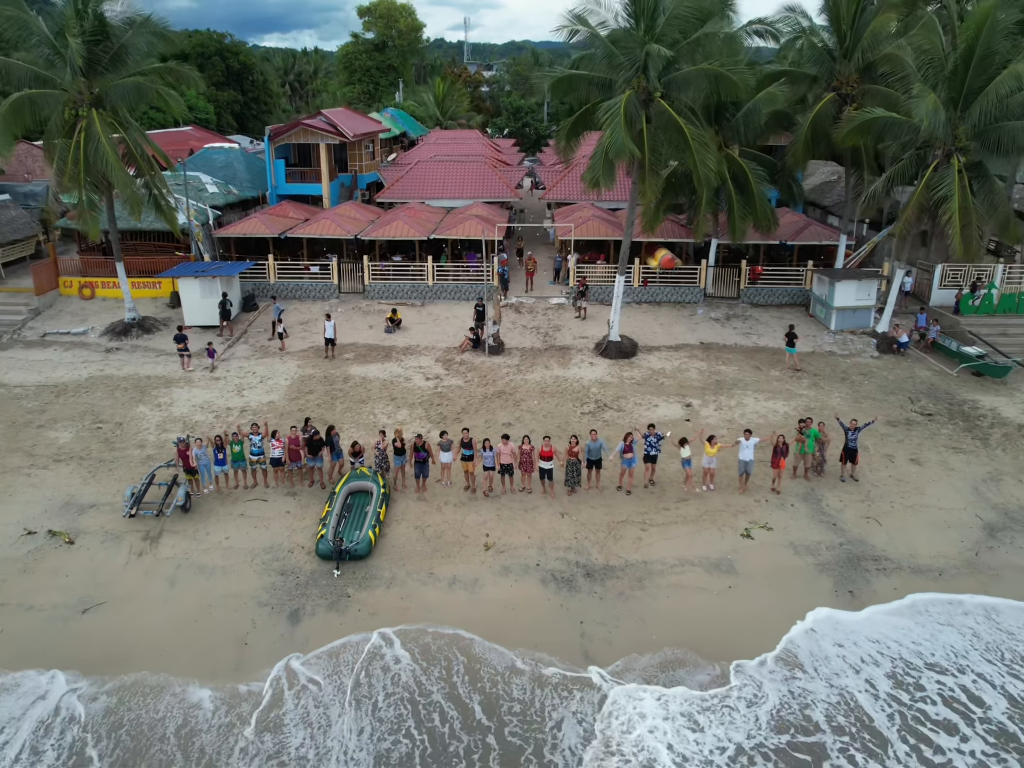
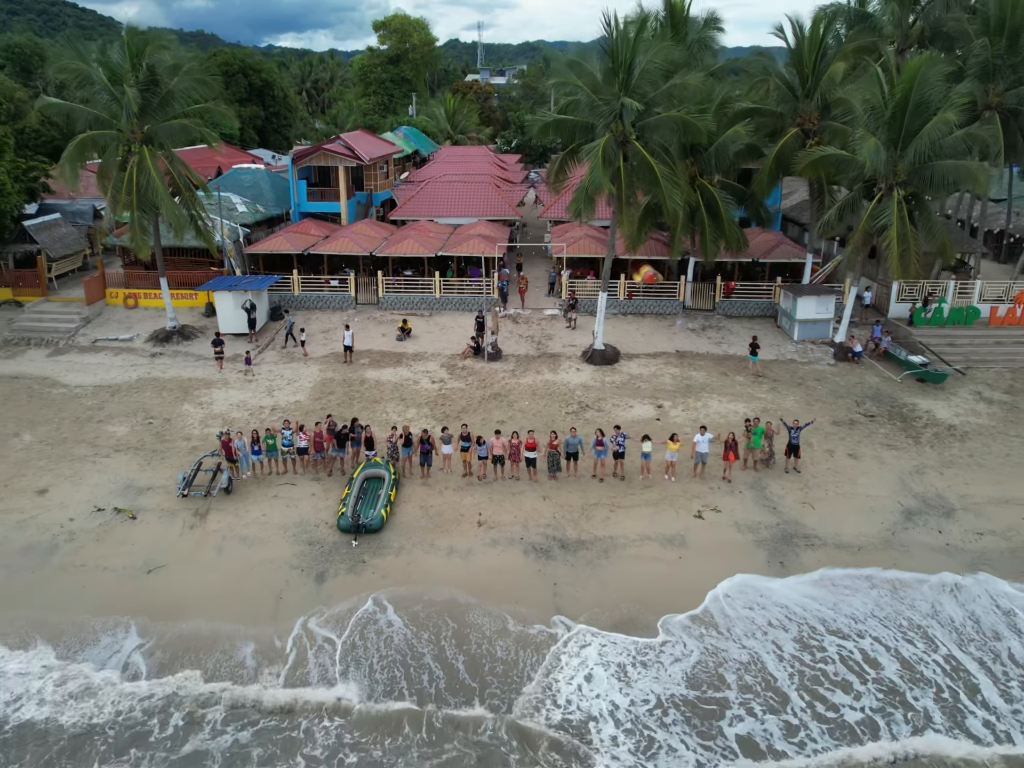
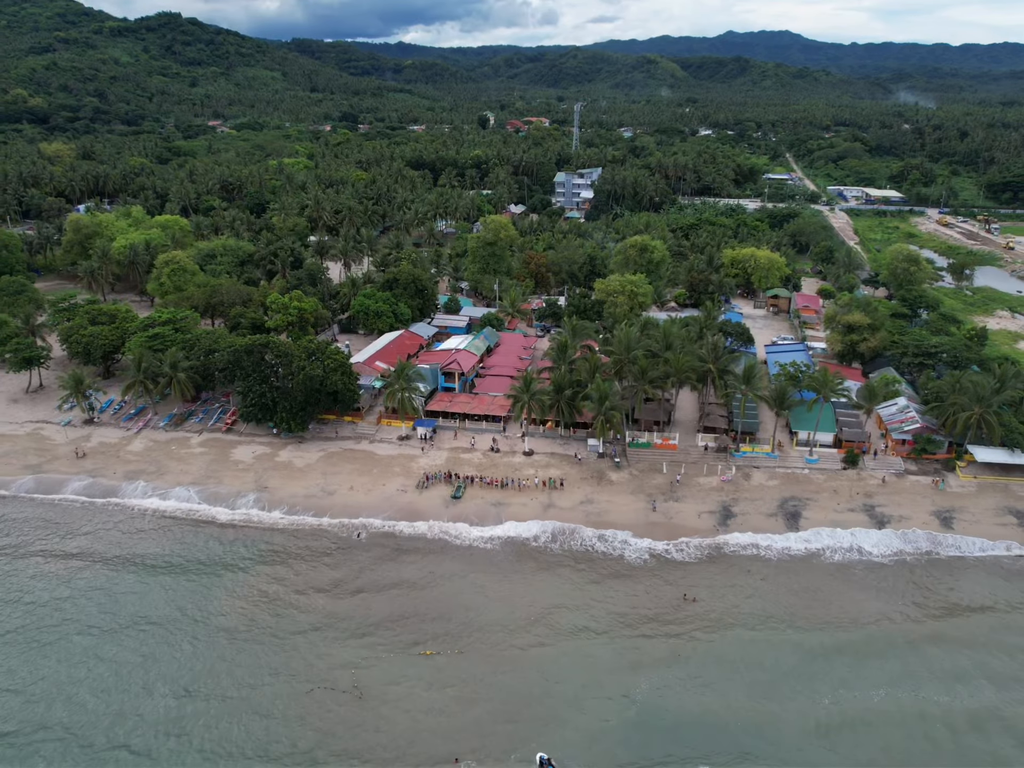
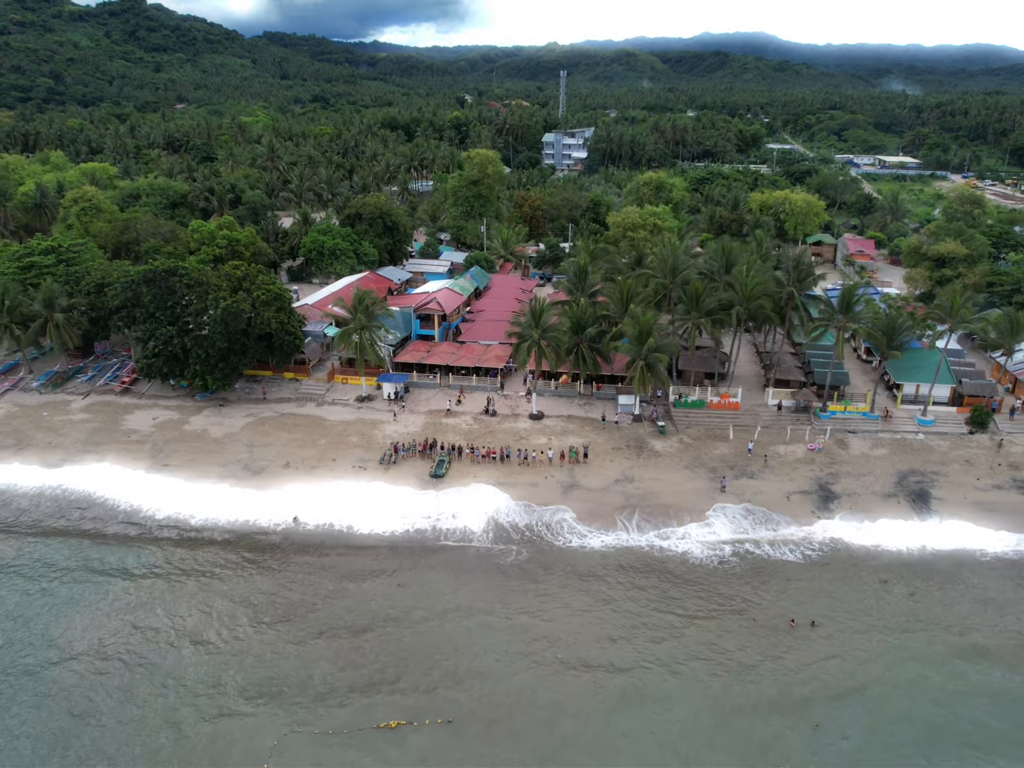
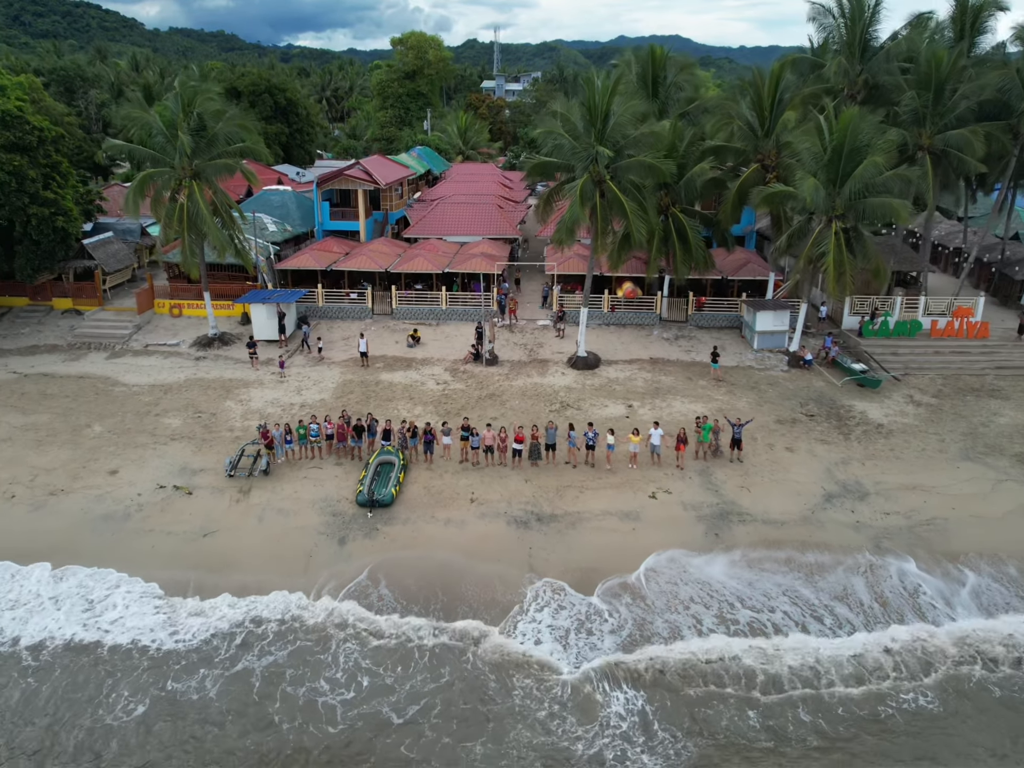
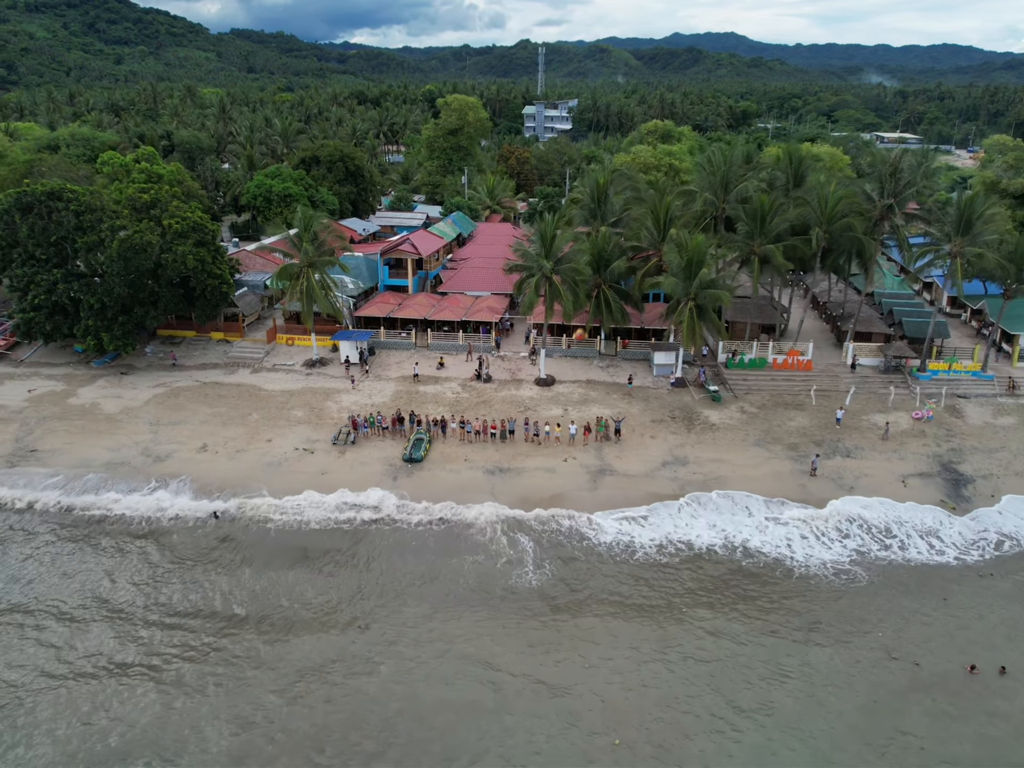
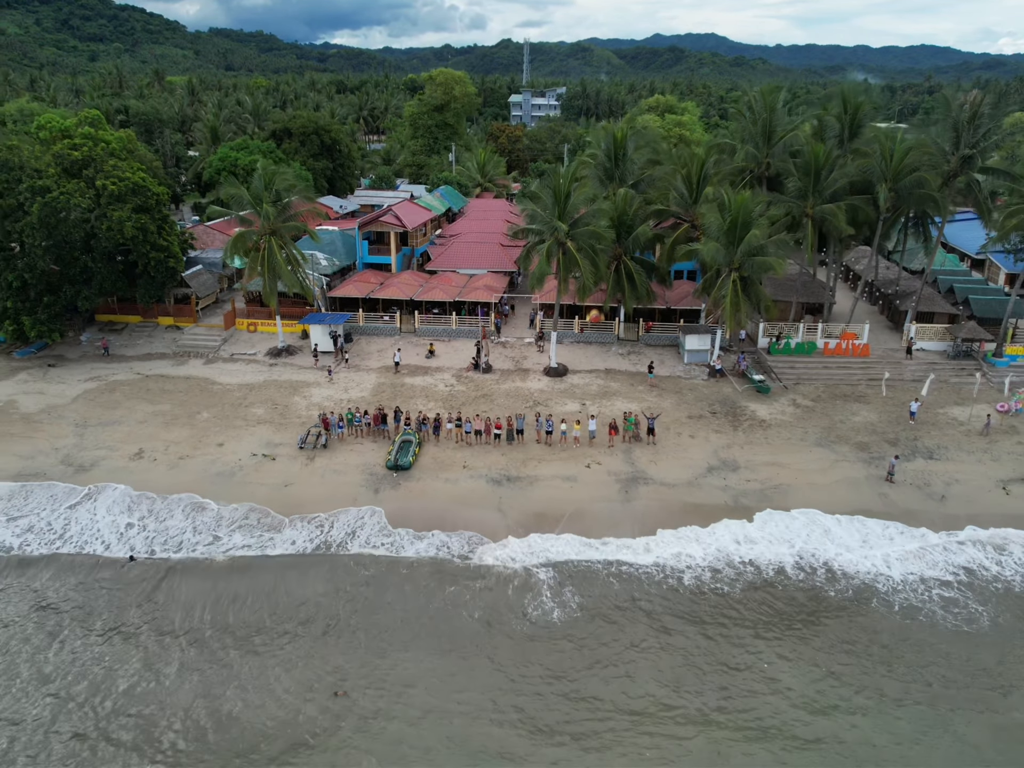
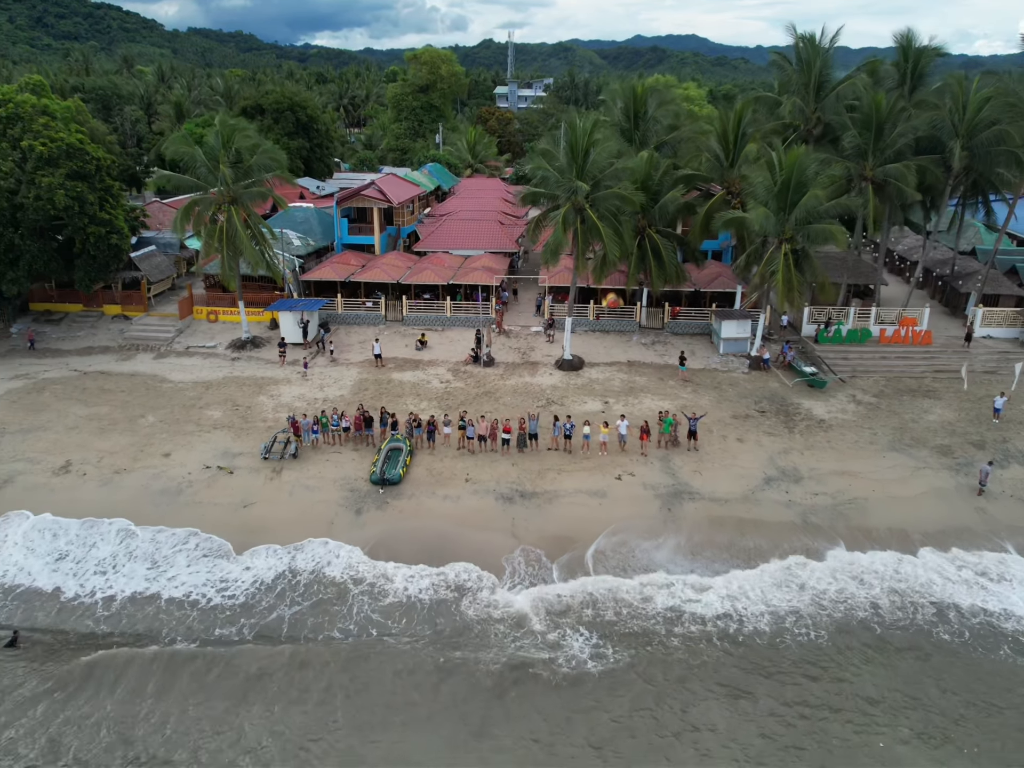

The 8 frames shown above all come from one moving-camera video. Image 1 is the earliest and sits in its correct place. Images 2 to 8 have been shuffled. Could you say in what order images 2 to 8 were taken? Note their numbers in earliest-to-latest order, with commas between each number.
2, 5, 8, 7, 6, 4, 3
